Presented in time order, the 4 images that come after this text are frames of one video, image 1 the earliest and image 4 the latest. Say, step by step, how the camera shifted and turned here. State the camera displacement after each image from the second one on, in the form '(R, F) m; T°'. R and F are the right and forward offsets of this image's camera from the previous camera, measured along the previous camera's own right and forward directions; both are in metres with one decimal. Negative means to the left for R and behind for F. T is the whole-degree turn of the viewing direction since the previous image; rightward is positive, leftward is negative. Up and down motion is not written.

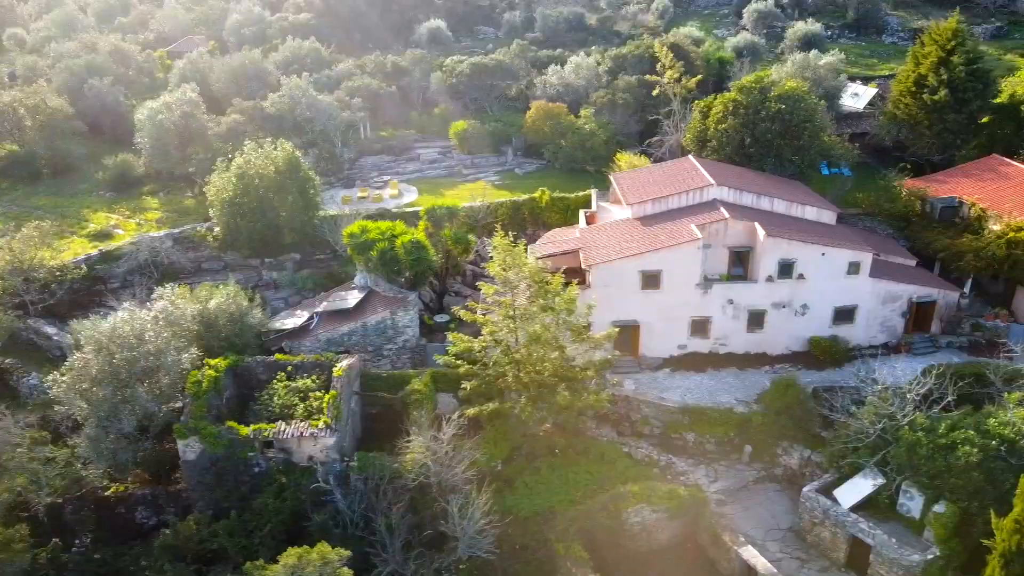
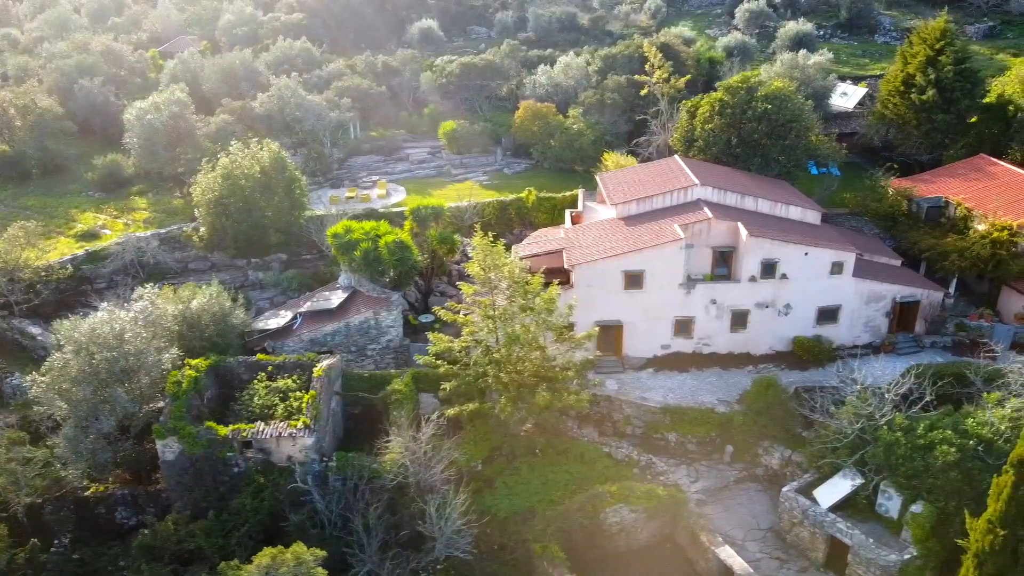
(+0.5, 0.0) m; 0°
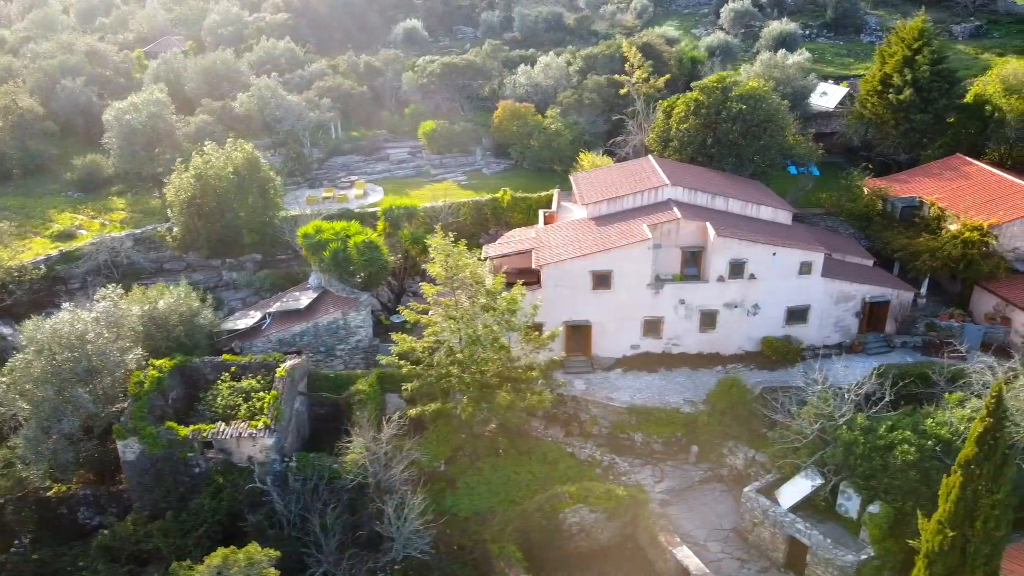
(+0.9, 0.0) m; 0°
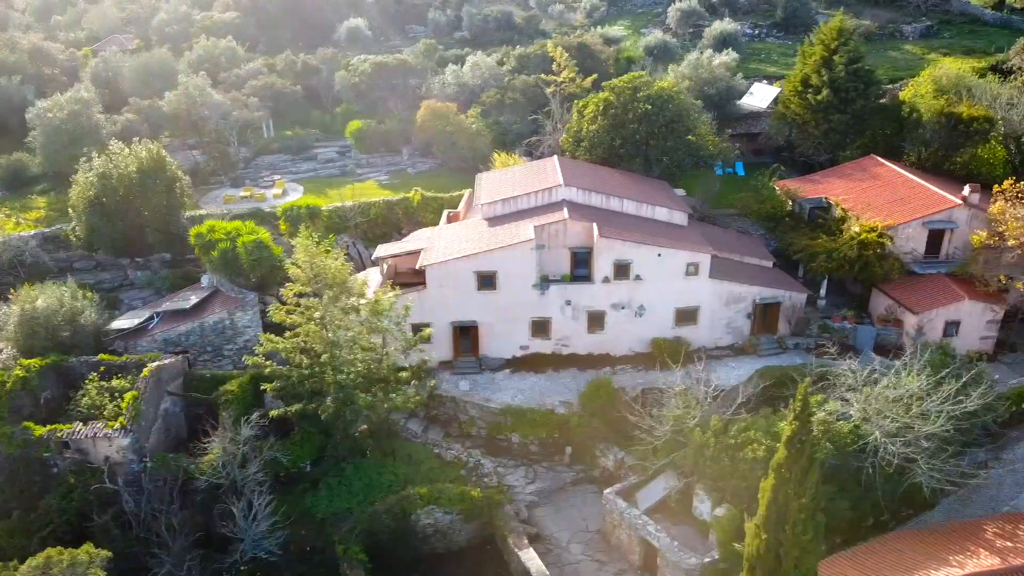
(+3.1, 0.0) m; 0°
